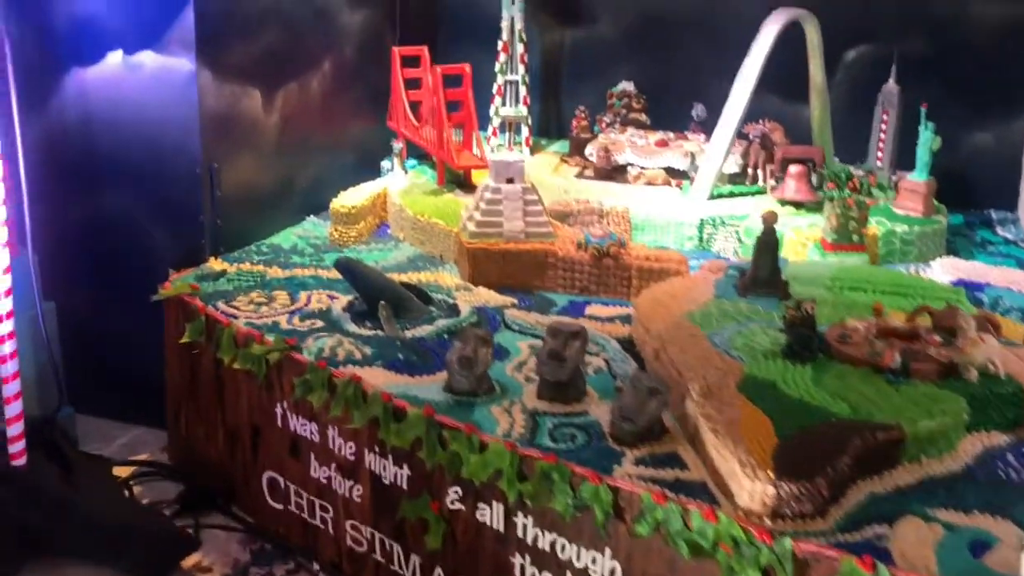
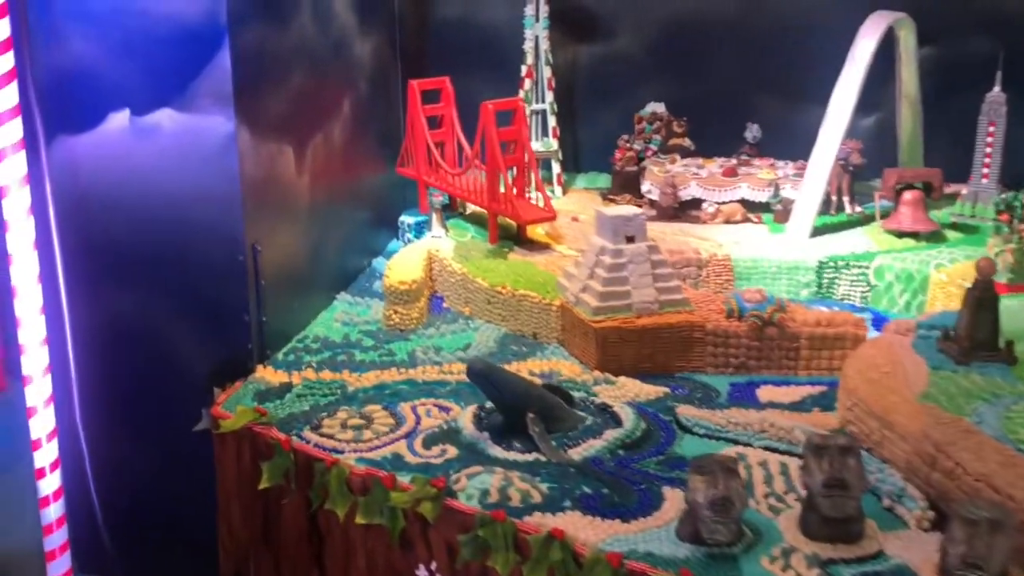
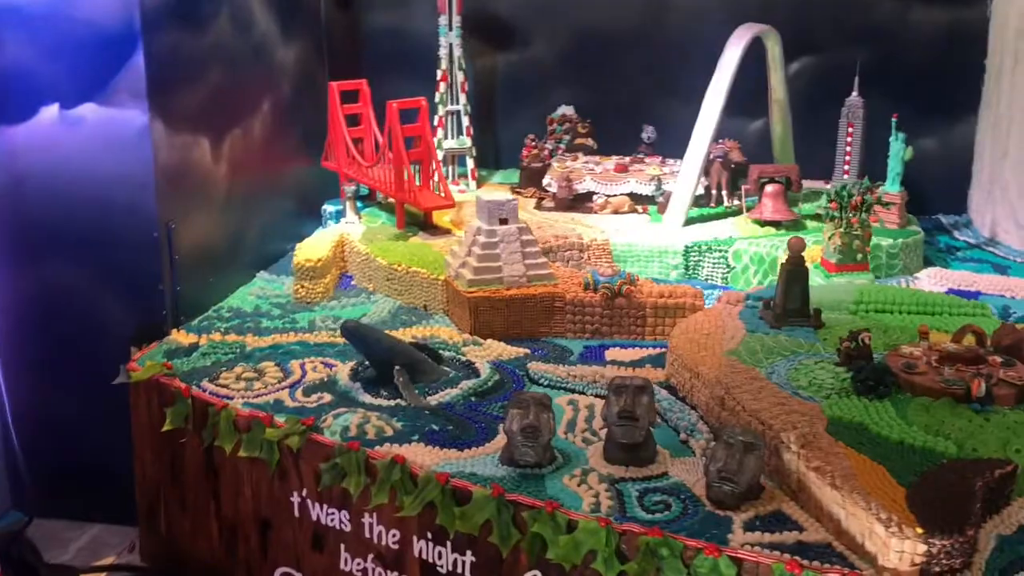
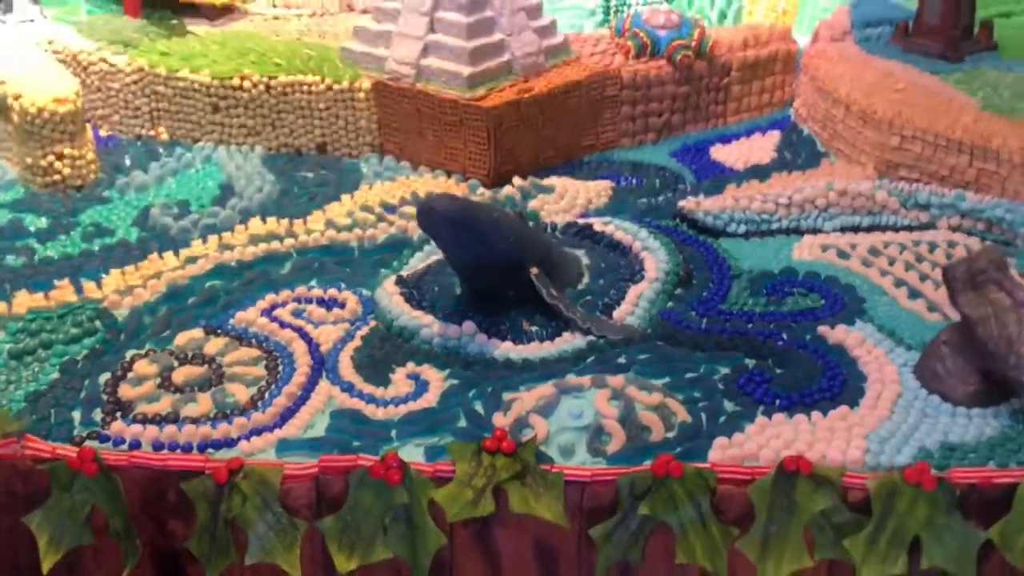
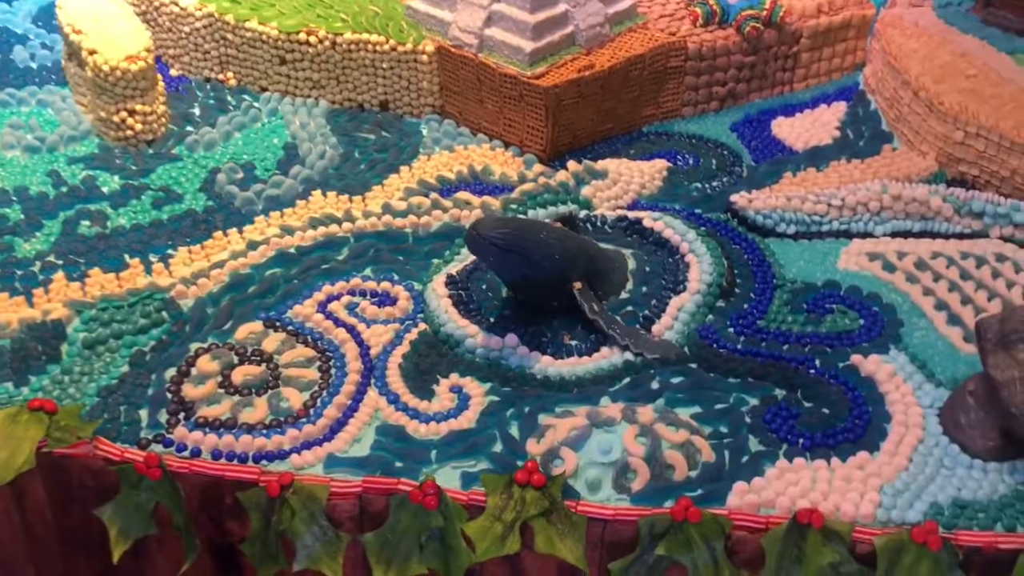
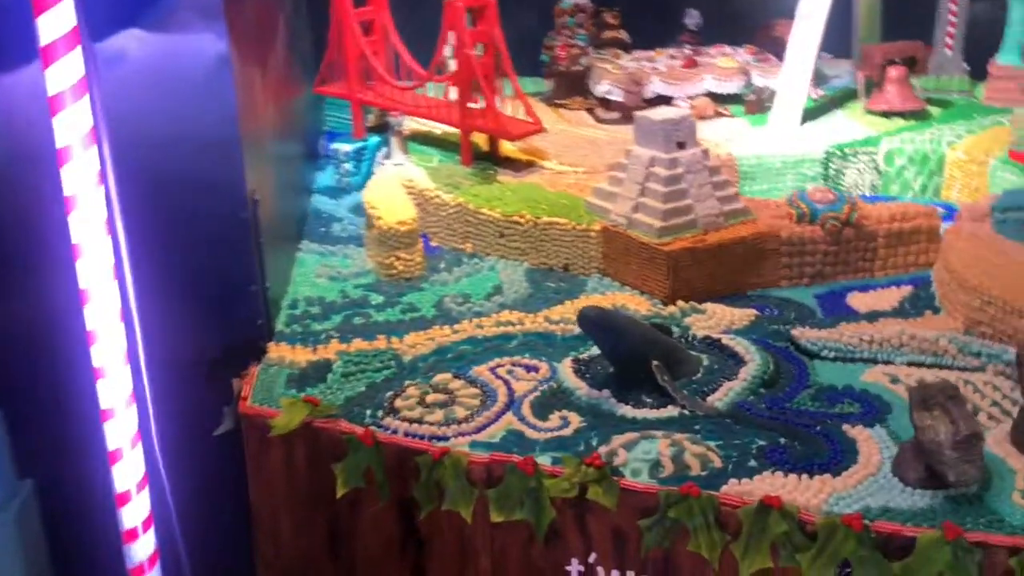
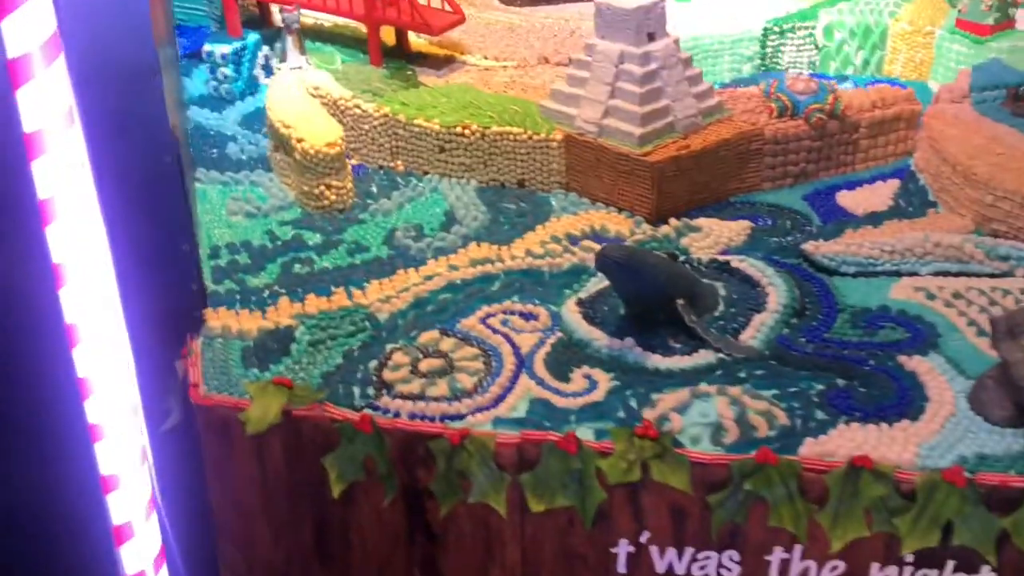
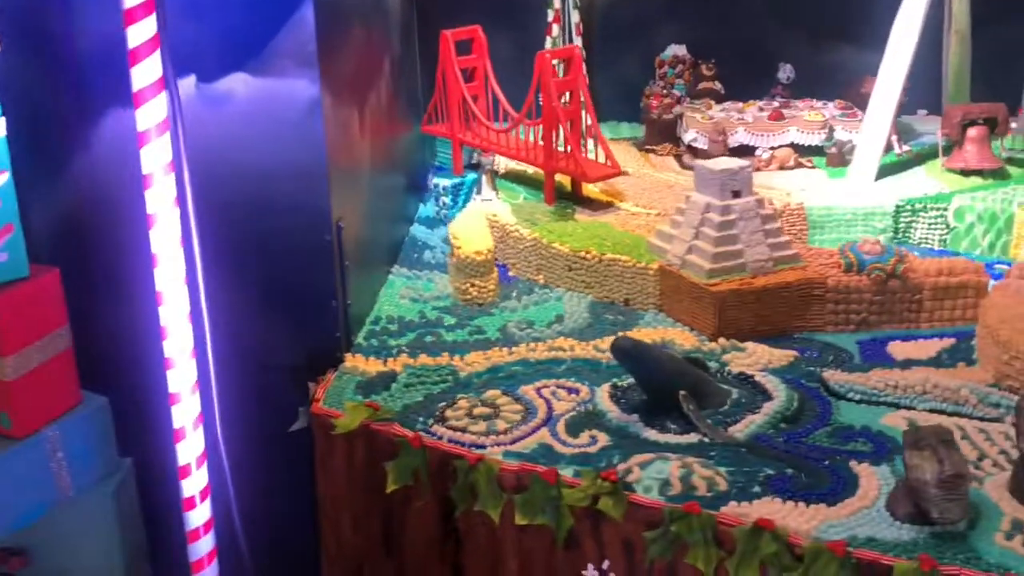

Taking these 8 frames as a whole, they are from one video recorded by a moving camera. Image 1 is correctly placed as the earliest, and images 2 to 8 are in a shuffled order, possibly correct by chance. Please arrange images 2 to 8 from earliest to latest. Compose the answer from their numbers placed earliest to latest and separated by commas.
3, 2, 8, 6, 7, 5, 4
